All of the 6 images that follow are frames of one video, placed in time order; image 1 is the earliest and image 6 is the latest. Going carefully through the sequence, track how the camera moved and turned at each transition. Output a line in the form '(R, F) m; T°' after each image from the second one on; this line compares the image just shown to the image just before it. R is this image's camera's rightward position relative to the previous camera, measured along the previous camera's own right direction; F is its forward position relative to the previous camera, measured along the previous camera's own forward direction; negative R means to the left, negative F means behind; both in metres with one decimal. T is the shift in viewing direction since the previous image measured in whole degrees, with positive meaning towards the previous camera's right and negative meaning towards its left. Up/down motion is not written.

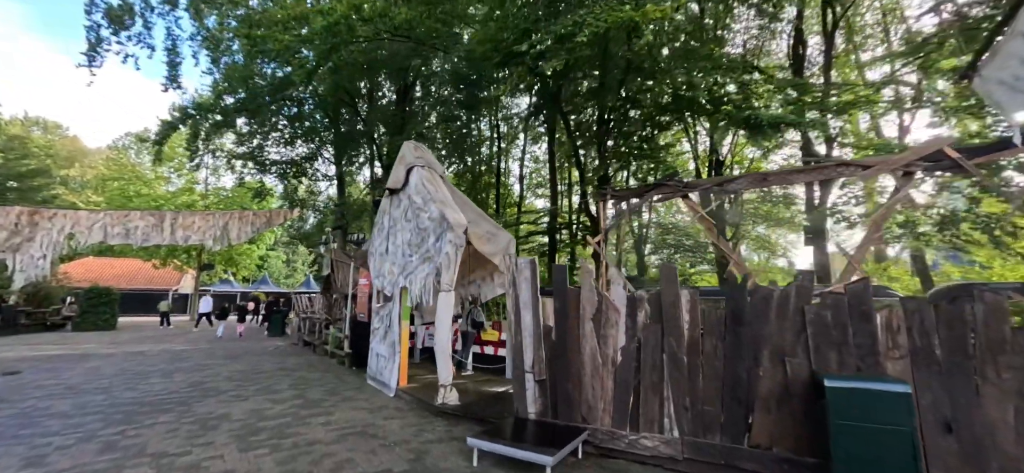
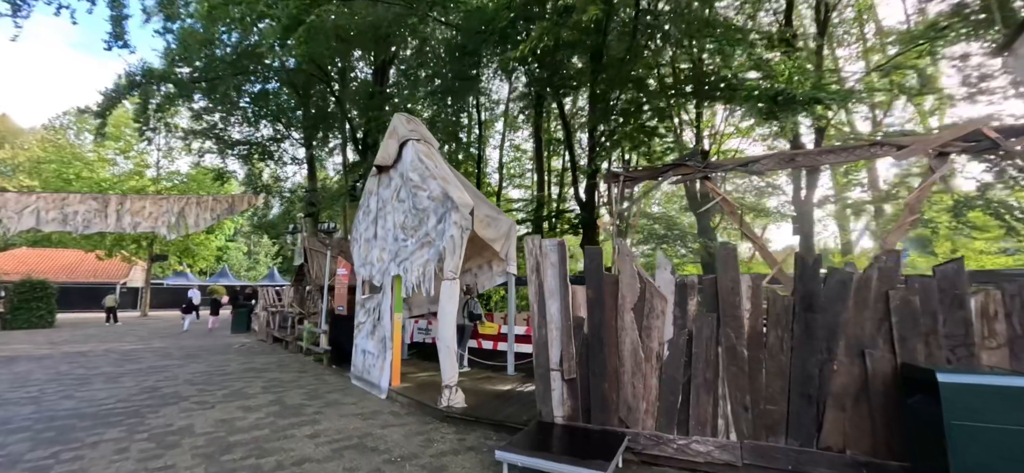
(-0.6, +0.8) m; +4°
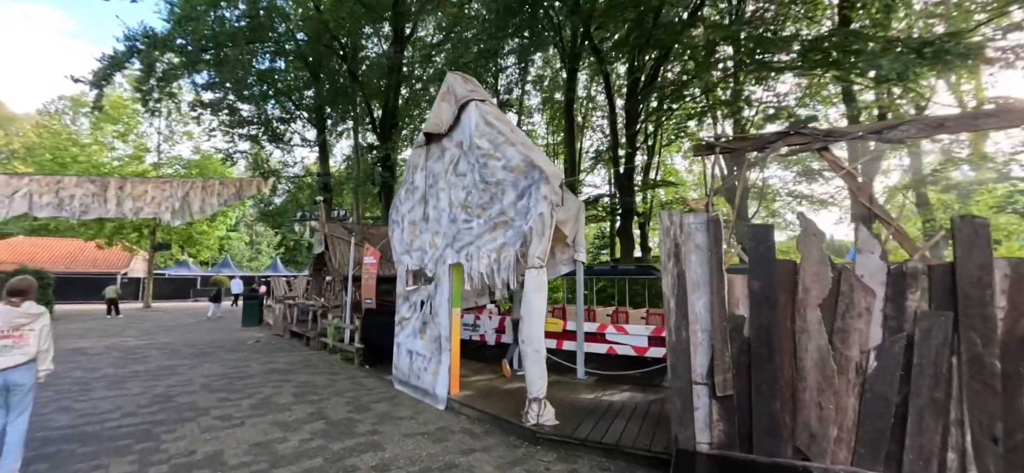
(-1.1, +1.2) m; 0°
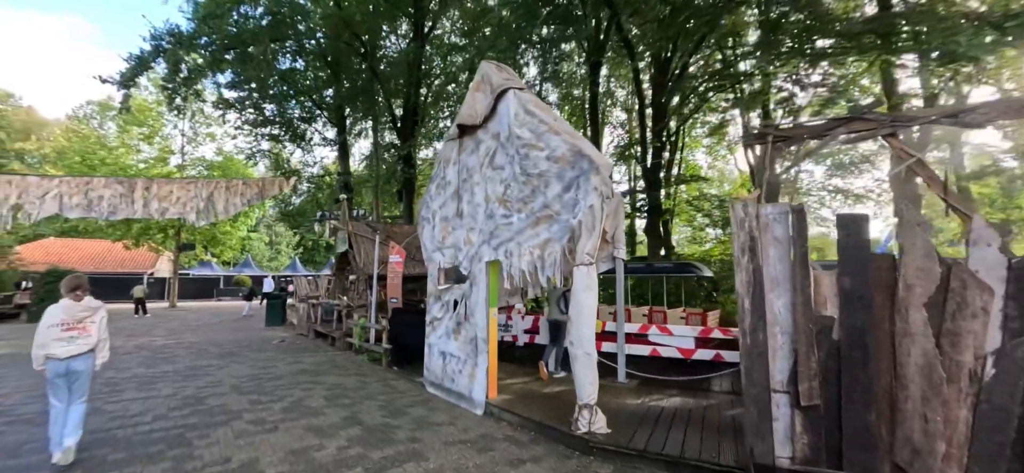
(-0.3, +0.3) m; -2°
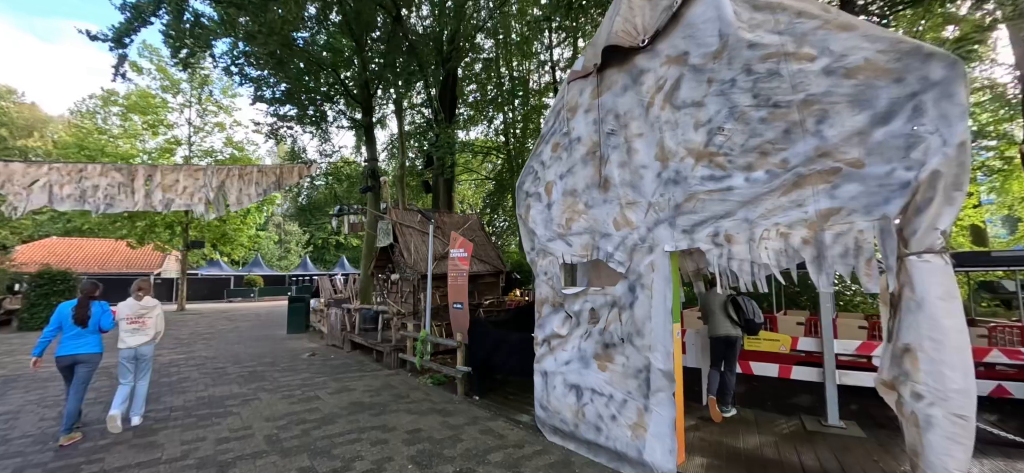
(-1.6, +2.0) m; -1°
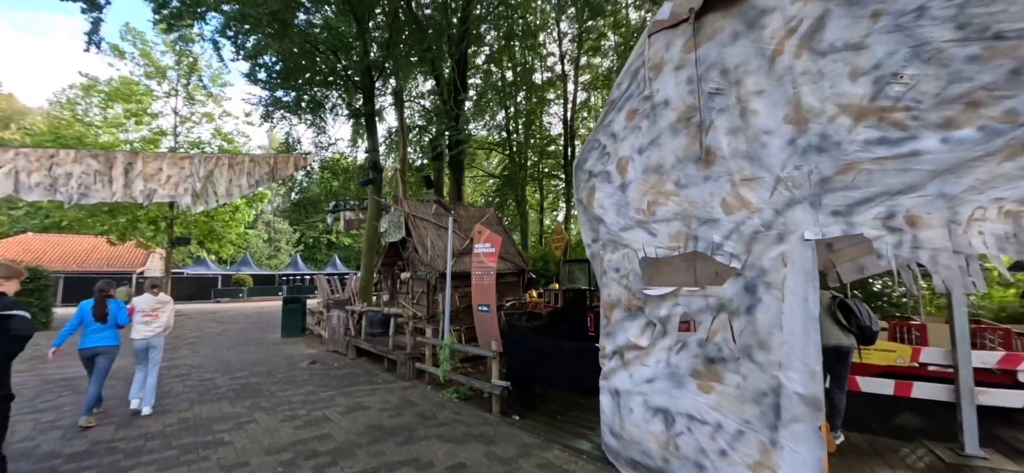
(-0.7, +0.9) m; +1°
